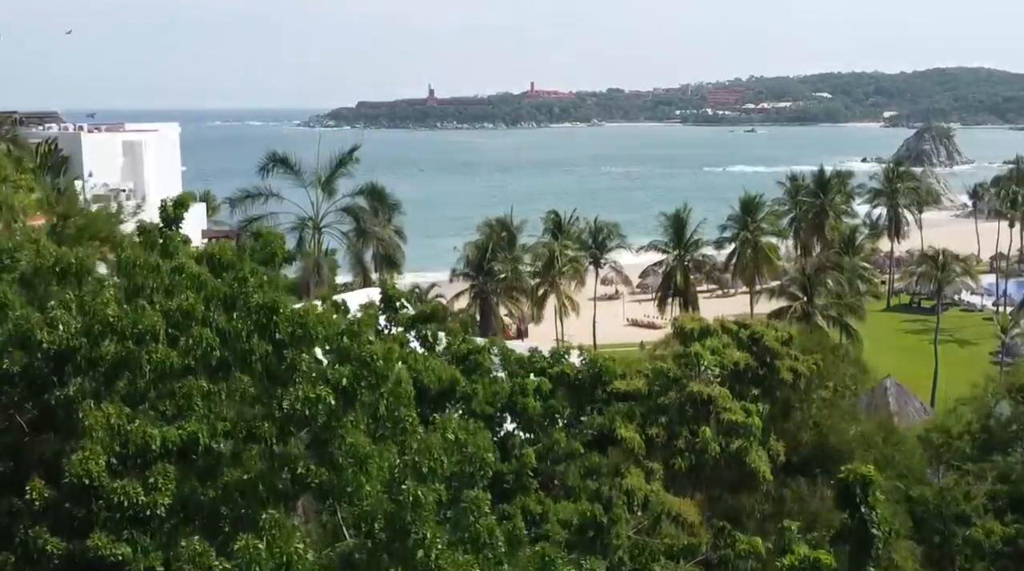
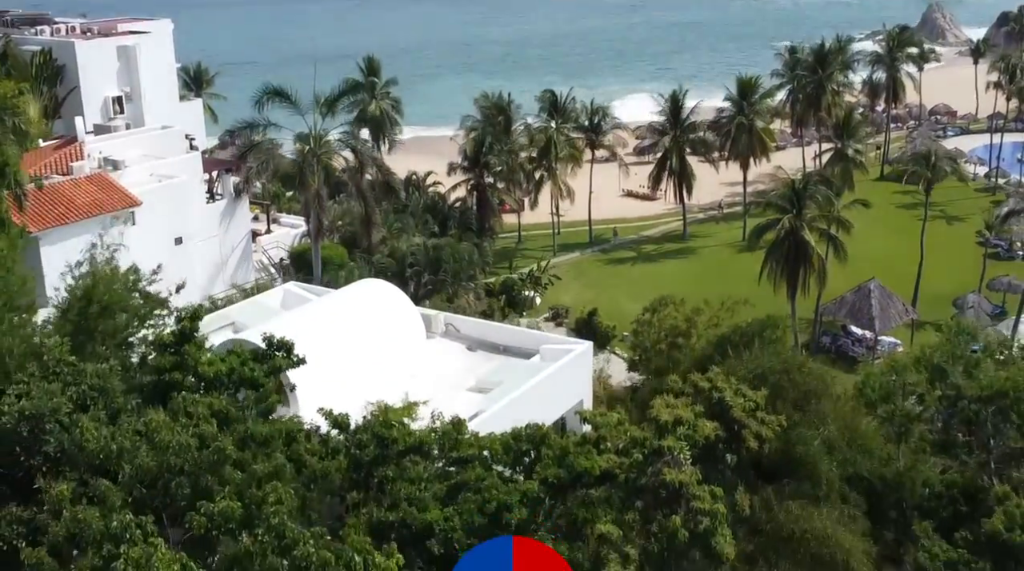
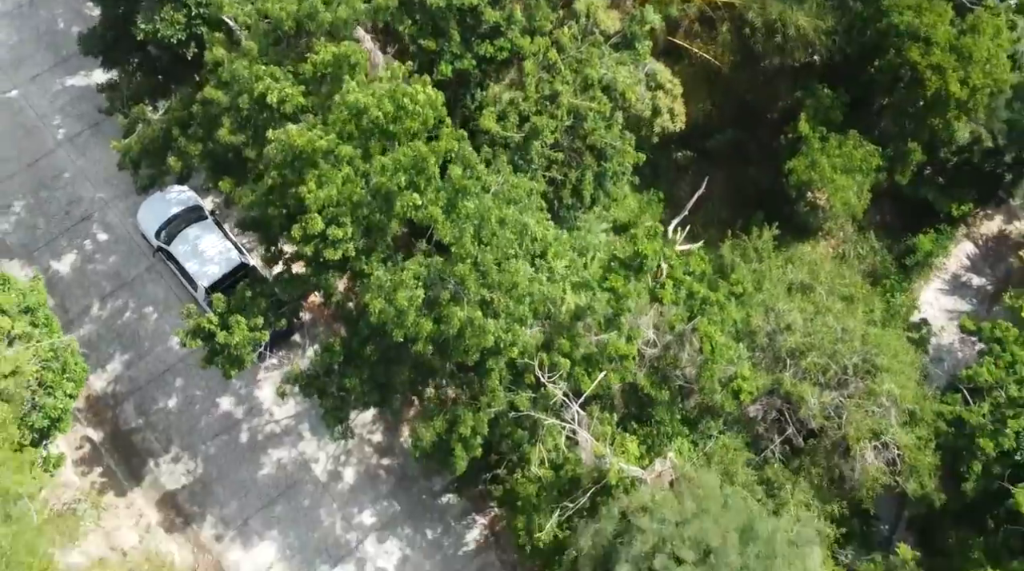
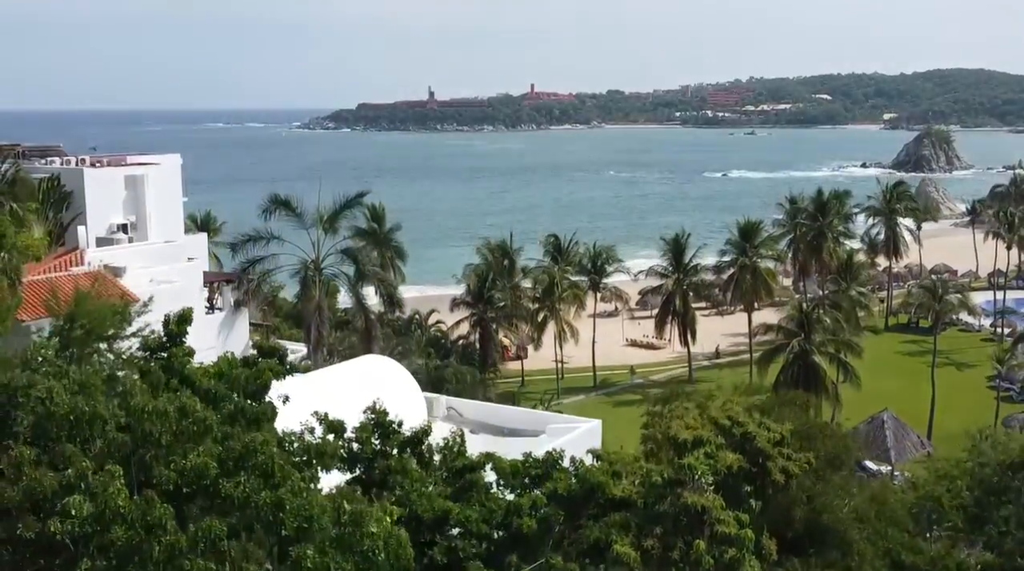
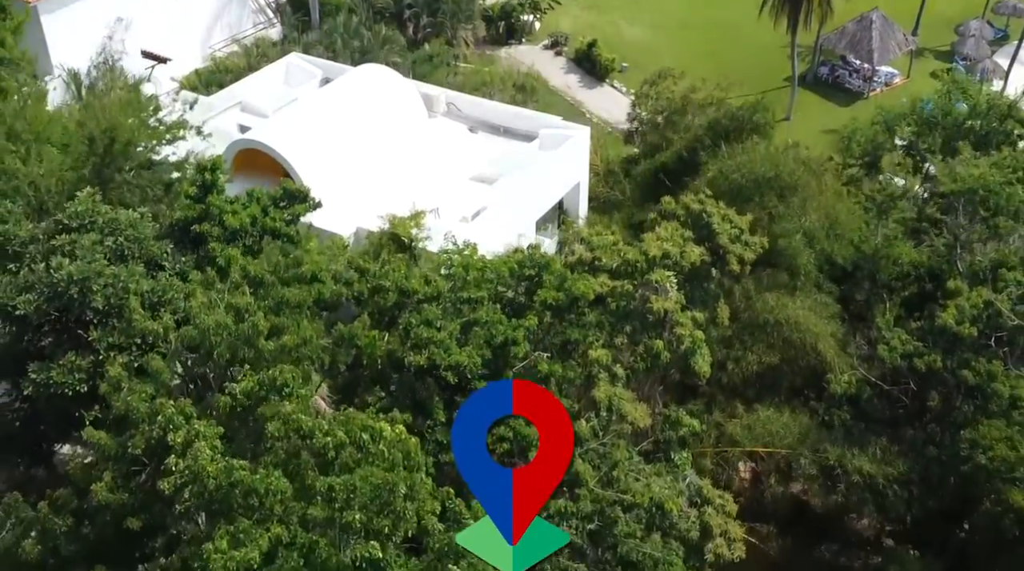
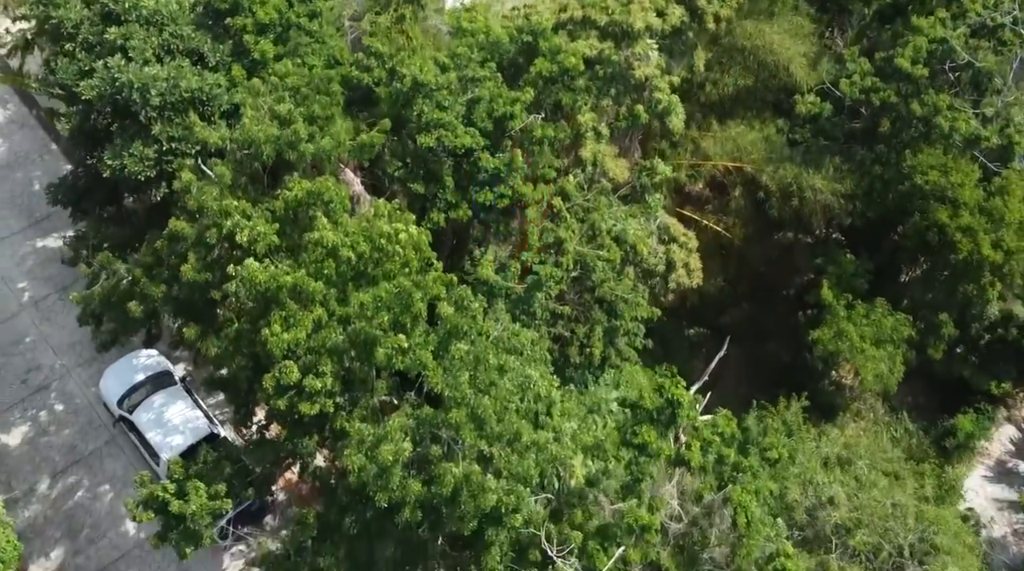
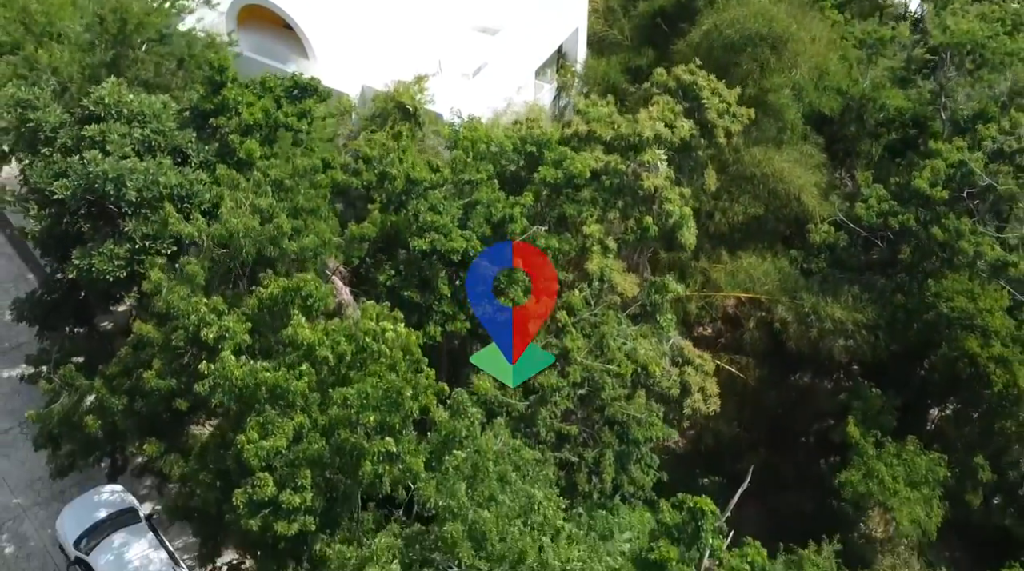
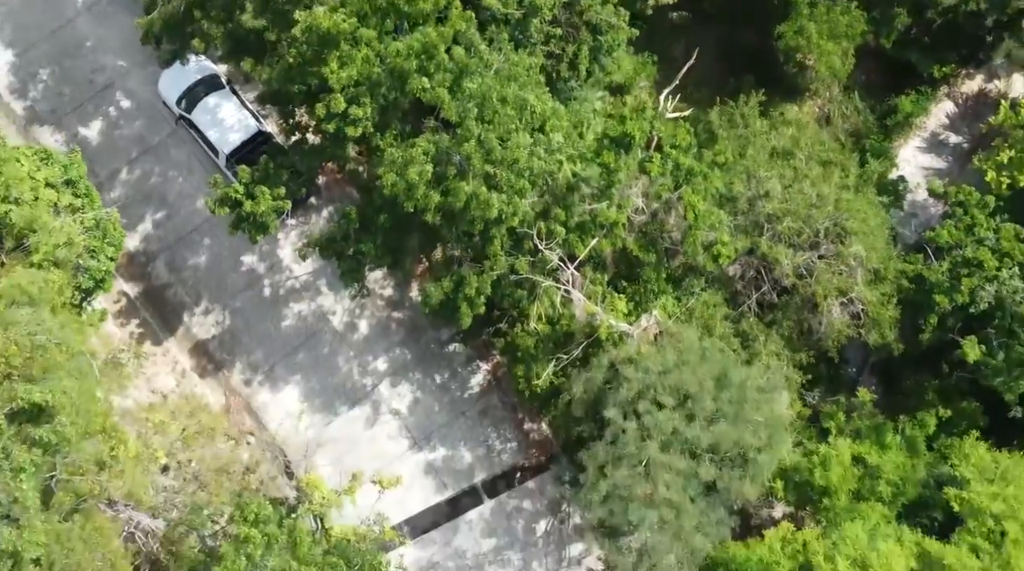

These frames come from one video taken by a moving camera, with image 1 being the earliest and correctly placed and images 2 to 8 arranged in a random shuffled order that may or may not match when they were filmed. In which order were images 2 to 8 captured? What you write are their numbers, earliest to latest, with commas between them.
4, 2, 5, 7, 6, 3, 8
